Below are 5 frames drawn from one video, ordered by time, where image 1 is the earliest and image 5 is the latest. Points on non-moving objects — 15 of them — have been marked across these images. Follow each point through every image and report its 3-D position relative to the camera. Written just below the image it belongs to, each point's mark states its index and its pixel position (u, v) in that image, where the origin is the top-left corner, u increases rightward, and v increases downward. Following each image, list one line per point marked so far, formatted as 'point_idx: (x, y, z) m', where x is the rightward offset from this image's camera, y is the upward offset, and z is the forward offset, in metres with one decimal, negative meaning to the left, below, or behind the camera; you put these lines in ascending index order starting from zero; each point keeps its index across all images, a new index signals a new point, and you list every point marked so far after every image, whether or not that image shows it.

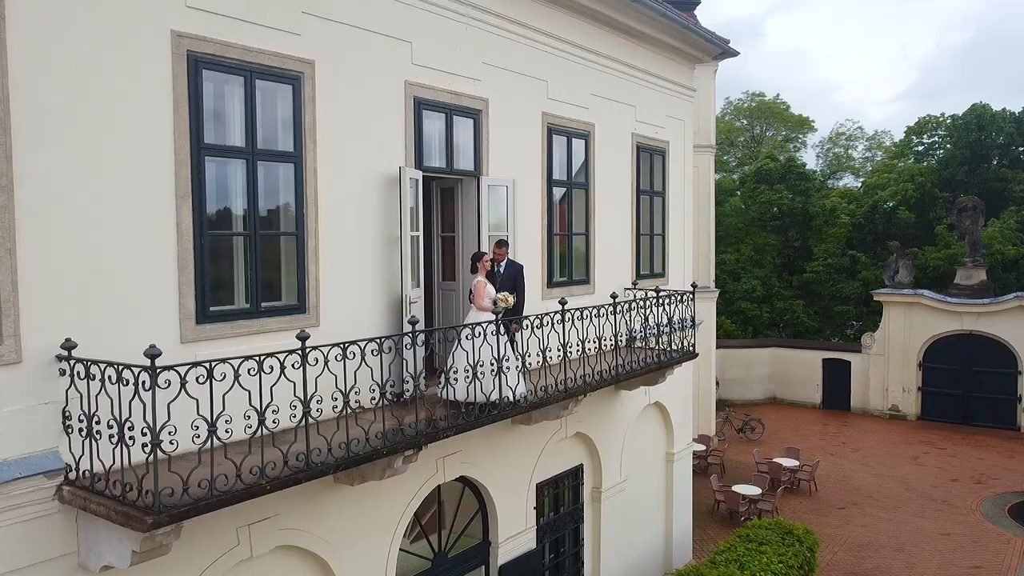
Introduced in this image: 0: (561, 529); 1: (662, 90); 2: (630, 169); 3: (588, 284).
0: (+0.6, -2.8, +9.3) m
1: (+2.0, +2.7, +10.9) m
2: (+1.5, +1.5, +10.2) m
3: (+0.9, +0.1, +9.4) m
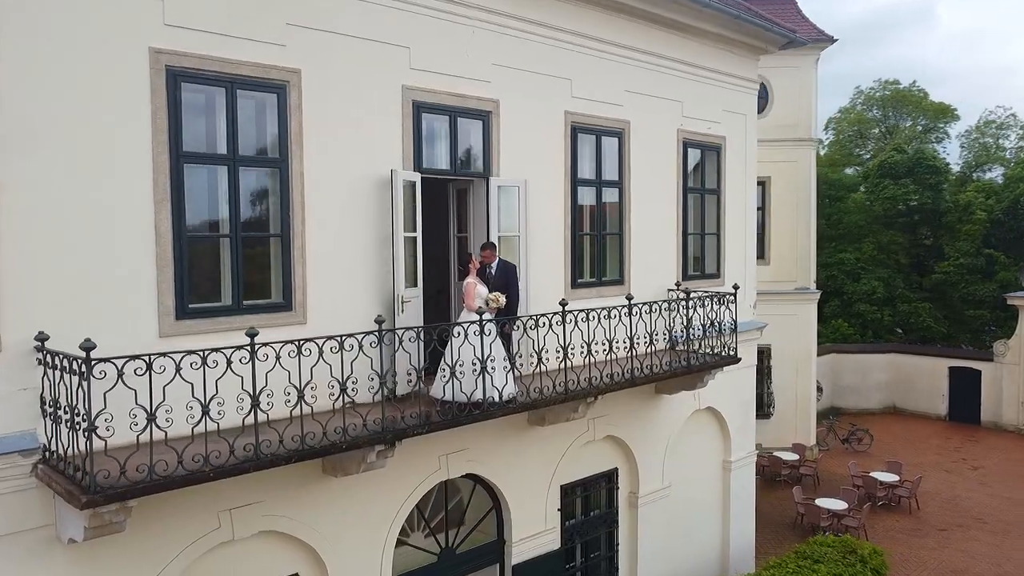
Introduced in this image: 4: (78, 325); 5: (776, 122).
0: (+0.9, -2.8, +9.2) m
1: (+2.7, +2.7, +10.5) m
2: (+2.0, +1.5, +9.9) m
3: (+1.2, +0.1, +9.2) m
4: (-2.8, -0.2, +5.2) m
5: (+5.9, +3.7, +18.0) m
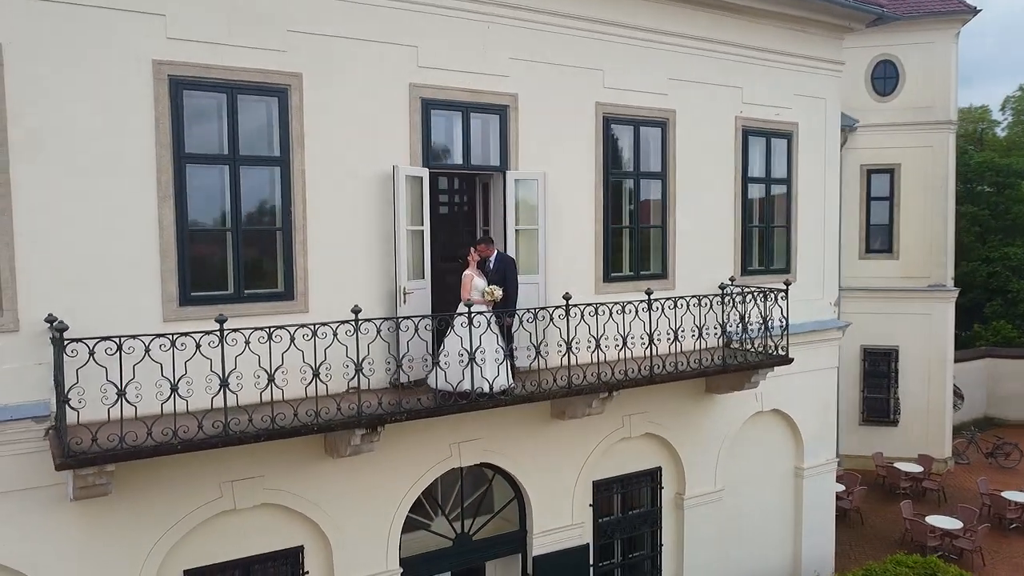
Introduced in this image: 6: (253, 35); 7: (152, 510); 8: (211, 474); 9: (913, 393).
0: (+1.4, -2.7, +9.1) m
1: (+3.4, +2.7, +9.9) m
2: (+2.6, +1.6, +9.4) m
3: (+1.7, +0.1, +8.9) m
4: (-3.1, -0.2, +5.9) m
5: (+8.2, +3.8, +16.5) m
6: (-2.1, +2.0, +6.4) m
7: (-2.8, -1.7, +6.2) m
8: (-2.4, -1.5, +6.4) m
9: (+8.5, -2.2, +17.0) m
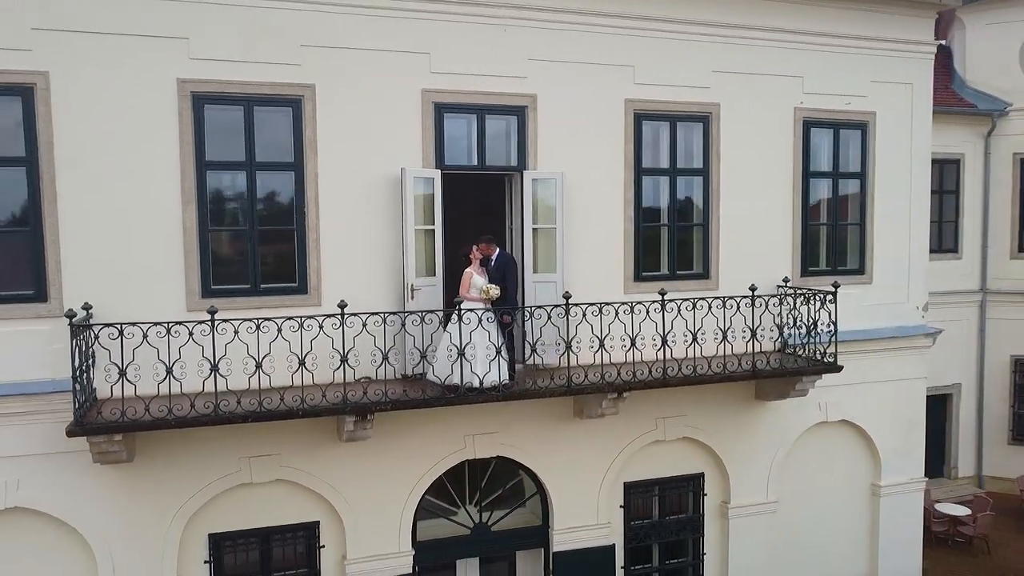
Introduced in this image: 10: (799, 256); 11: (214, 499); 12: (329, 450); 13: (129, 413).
0: (+1.7, -2.7, +8.9) m
1: (+4.0, +2.7, +9.1) m
2: (+3.1, +1.5, +8.9) m
3: (+2.1, +0.1, +8.6) m
4: (-3.3, -0.1, +6.8) m
5: (+10.2, +3.7, +14.5) m
6: (-2.1, +2.1, +7.0) m
7: (-2.9, -1.6, +7.0) m
8: (-2.5, -1.4, +7.1) m
9: (+10.5, -2.3, +14.9) m
10: (+3.2, +0.4, +9.0) m
11: (-2.7, -1.9, +7.1) m
12: (-1.7, -1.5, +7.4) m
13: (-2.9, -0.9, +6.0) m
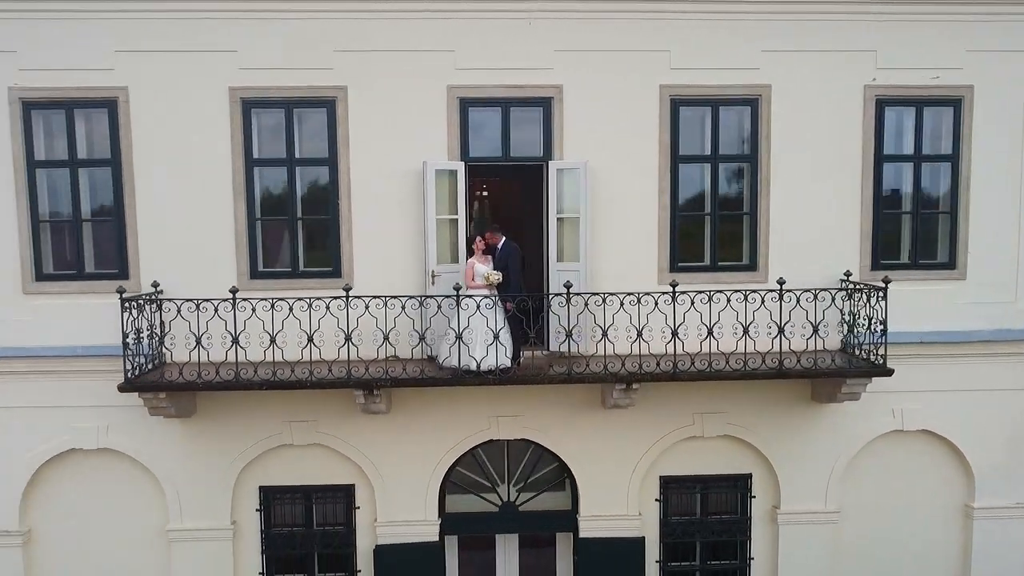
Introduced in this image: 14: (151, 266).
0: (+2.1, -2.7, +8.6) m
1: (+4.5, +2.7, +8.1) m
2: (+3.5, +1.6, +8.1) m
3: (+2.5, +0.2, +8.2) m
4: (-3.2, +0.1, +7.9) m
5: (+11.9, +3.7, +11.5) m
6: (-2.0, +2.2, +7.8) m
7: (-2.8, -1.5, +8.0) m
8: (-2.4, -1.3, +8.0) m
9: (+12.2, -2.3, +12.0) m
10: (+3.7, +0.4, +8.3) m
11: (-2.5, -1.7, +8.1) m
12: (-1.5, -1.3, +8.1) m
13: (-3.0, -0.8, +7.1) m
14: (-3.5, +0.2, +7.9) m
